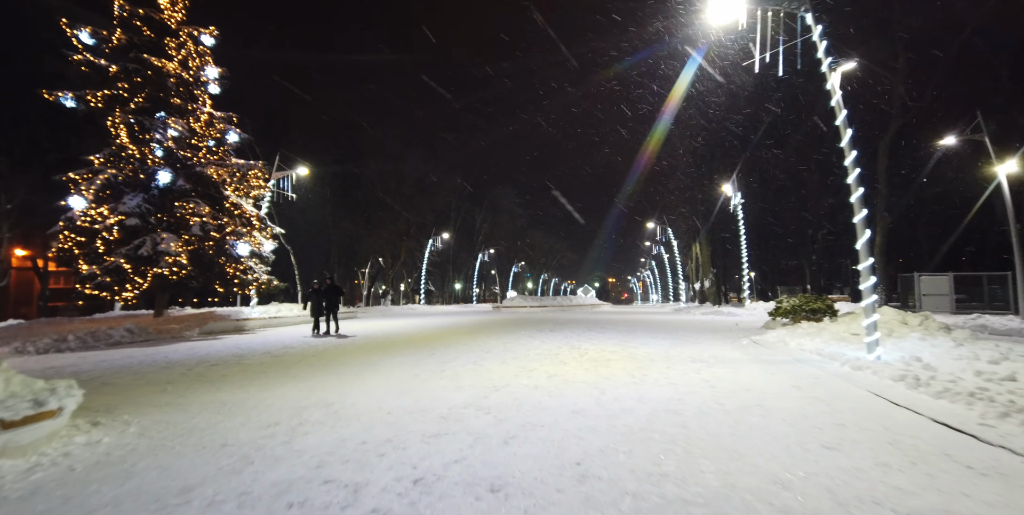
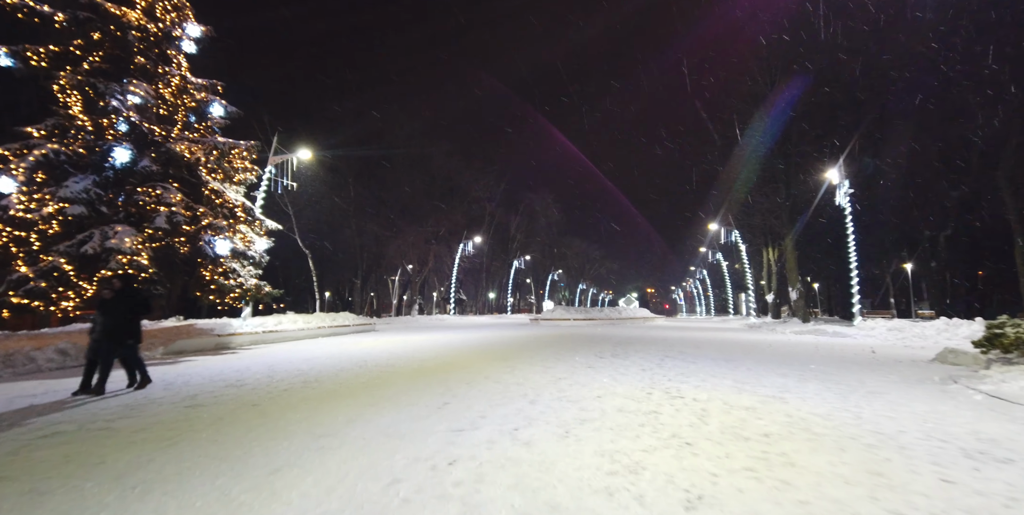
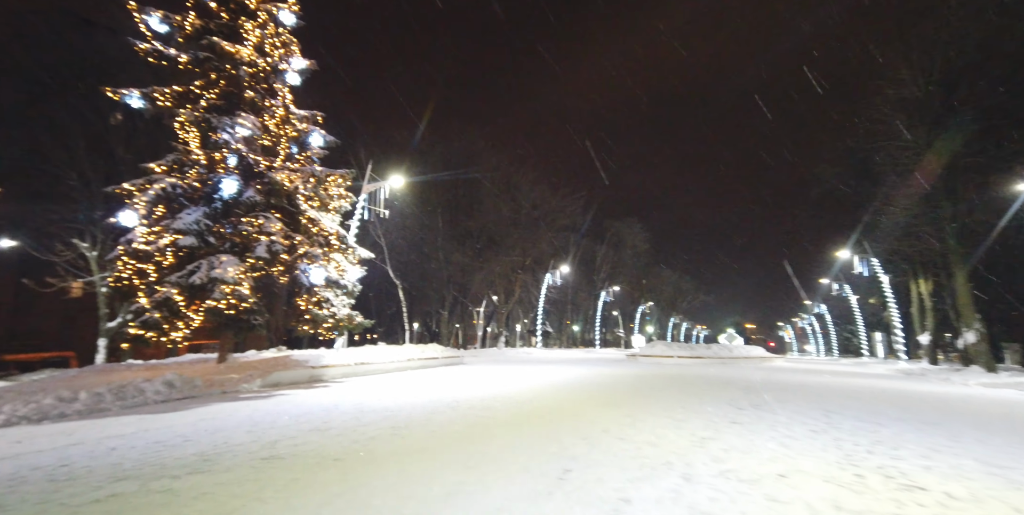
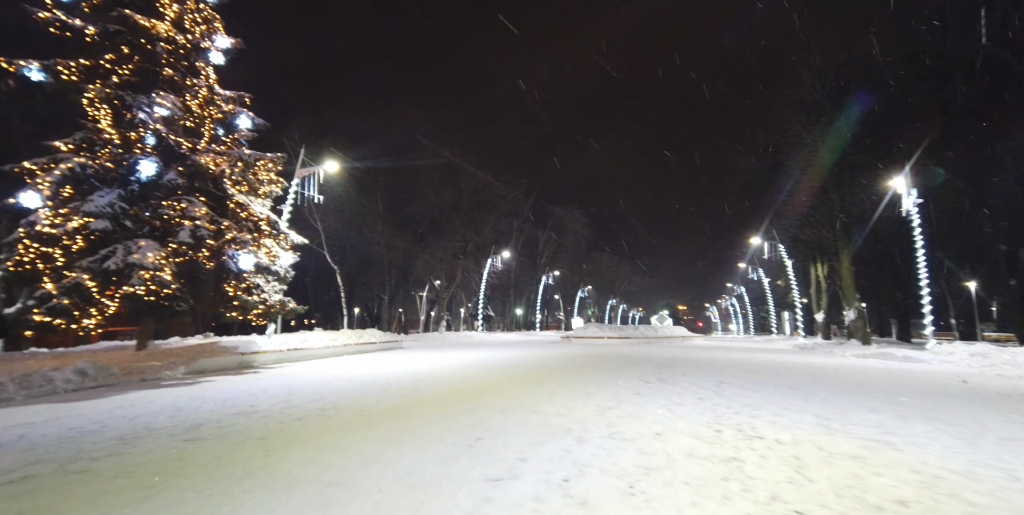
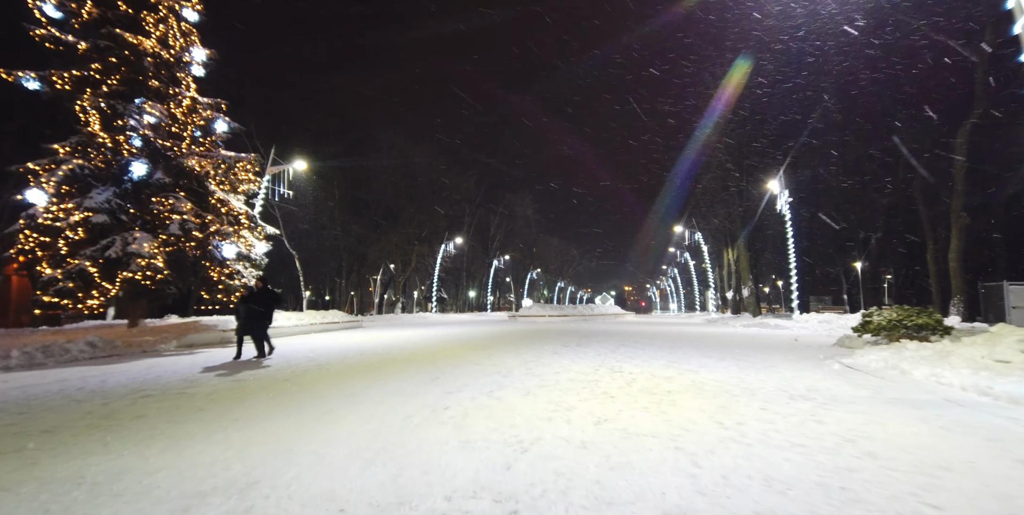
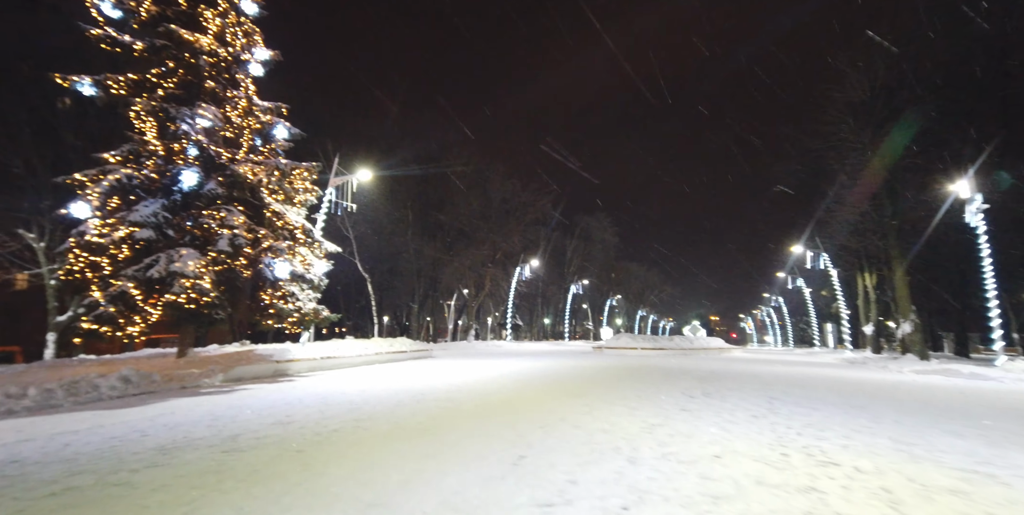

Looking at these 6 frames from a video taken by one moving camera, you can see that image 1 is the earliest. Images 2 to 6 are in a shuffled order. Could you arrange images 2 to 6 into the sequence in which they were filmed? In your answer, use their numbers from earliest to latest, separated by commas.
5, 2, 4, 6, 3
